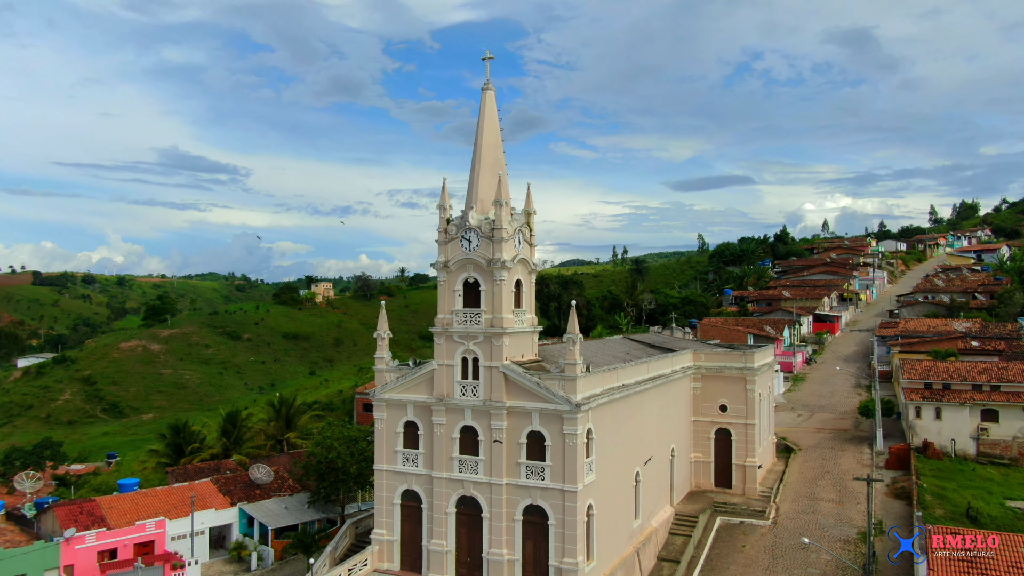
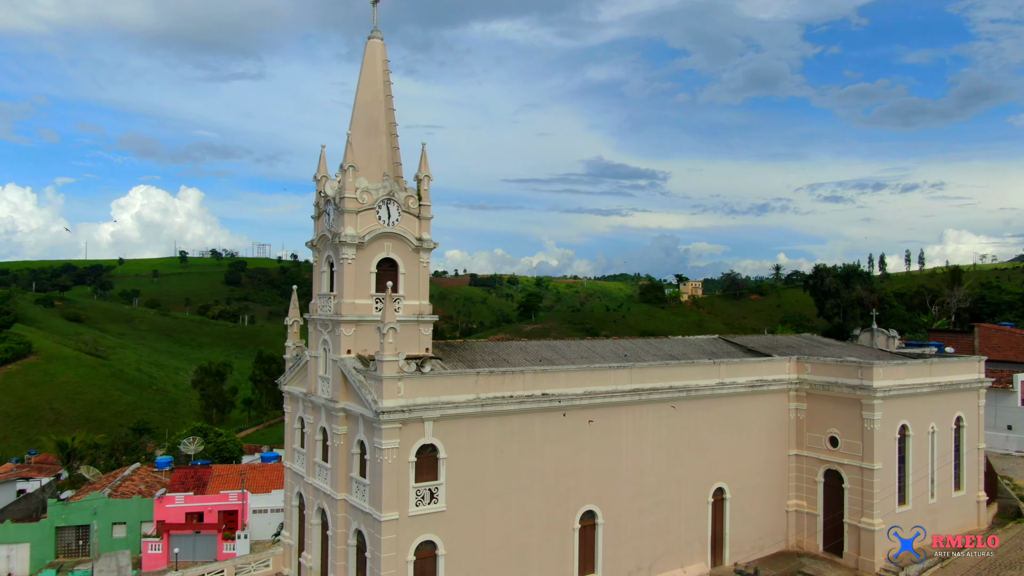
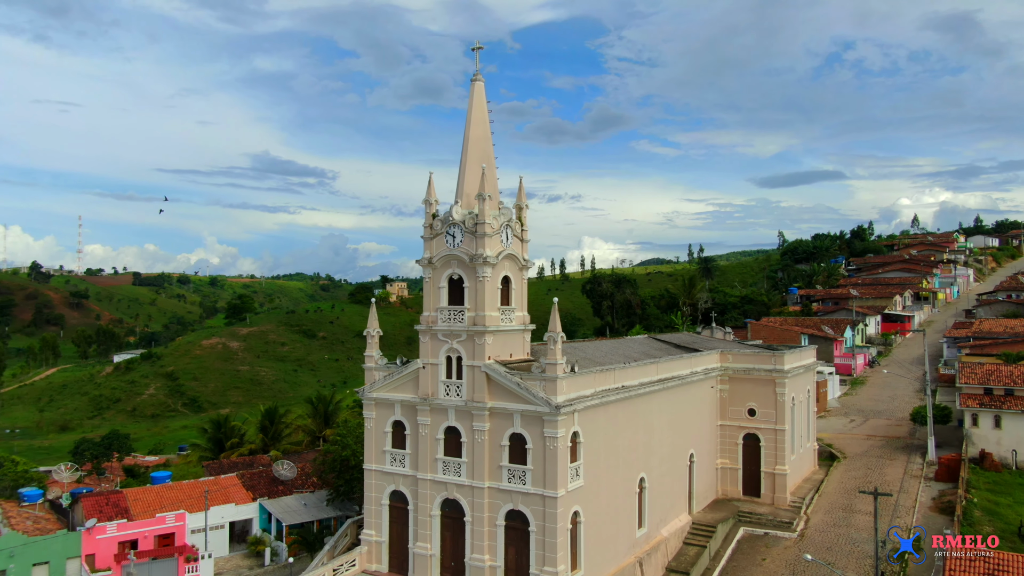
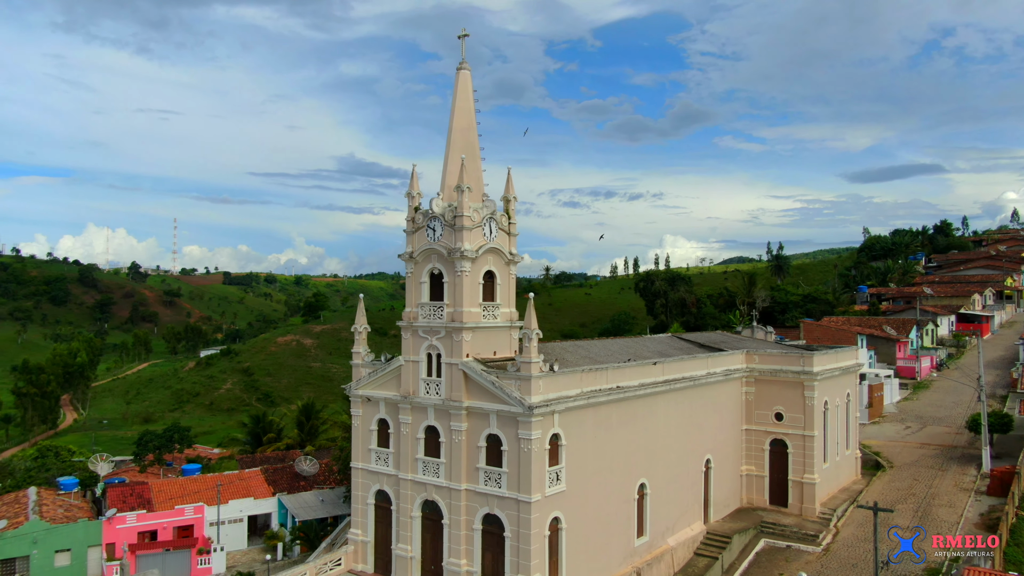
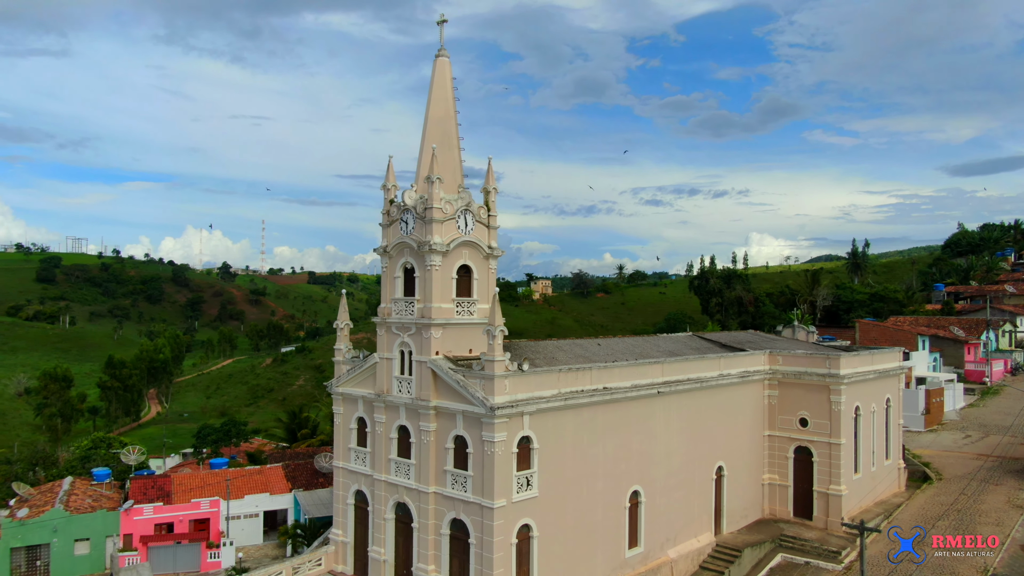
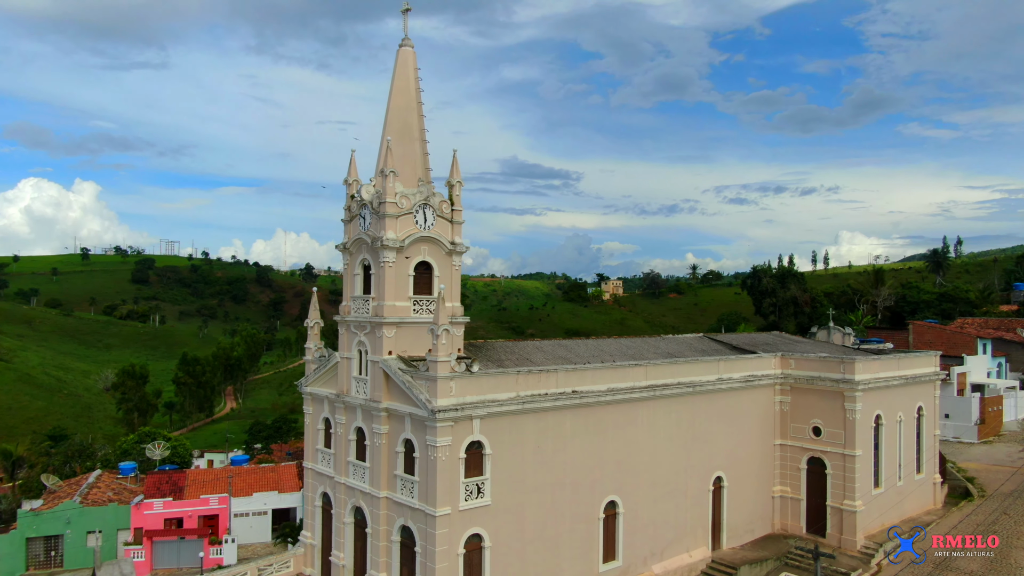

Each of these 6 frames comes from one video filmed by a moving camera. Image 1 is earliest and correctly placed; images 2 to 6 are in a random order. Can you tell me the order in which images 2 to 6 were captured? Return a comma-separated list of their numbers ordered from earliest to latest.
3, 4, 5, 6, 2
